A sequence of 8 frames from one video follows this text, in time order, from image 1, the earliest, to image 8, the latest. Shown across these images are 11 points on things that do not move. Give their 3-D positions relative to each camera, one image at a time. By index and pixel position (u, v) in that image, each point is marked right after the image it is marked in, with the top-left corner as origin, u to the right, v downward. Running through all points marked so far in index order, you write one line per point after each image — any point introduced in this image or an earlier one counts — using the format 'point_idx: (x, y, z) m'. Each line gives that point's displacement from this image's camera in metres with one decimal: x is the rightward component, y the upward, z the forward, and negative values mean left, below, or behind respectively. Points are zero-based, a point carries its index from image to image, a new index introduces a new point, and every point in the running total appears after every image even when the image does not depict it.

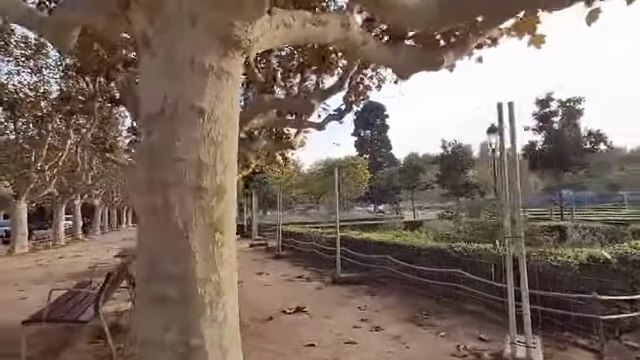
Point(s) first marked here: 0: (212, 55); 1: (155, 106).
0: (-0.9, +1.0, +3.1) m
1: (-1.3, +0.6, +3.0) m
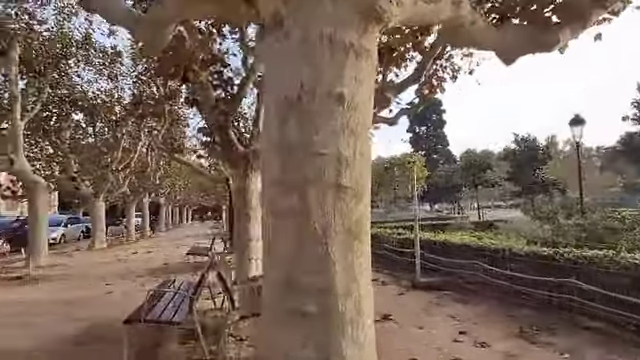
0: (+0.2, +1.1, +2.6) m
1: (-0.2, +0.6, +2.6) m
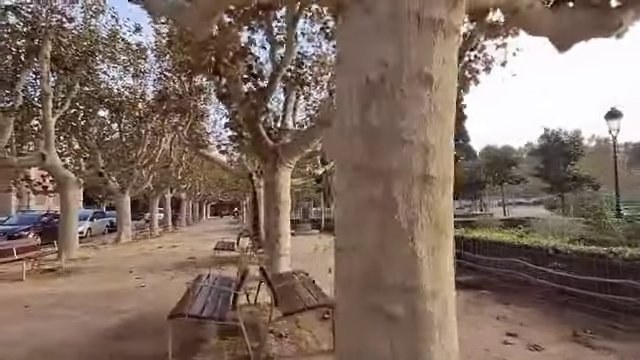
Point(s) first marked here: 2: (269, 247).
0: (+0.8, +1.1, +2.4) m
1: (+0.3, +0.7, +2.4) m
2: (-1.7, -2.1, +11.9) m
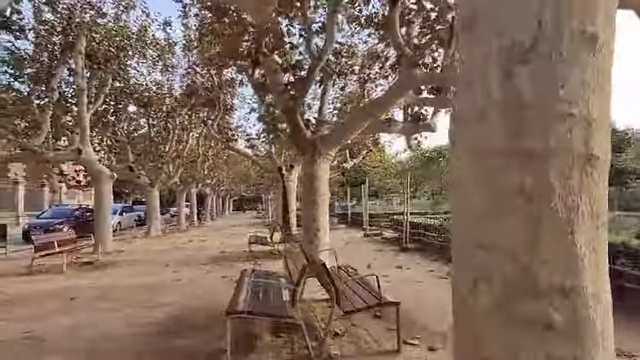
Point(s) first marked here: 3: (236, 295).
0: (+1.5, +1.2, +2.0) m
1: (+1.1, +0.8, +2.0) m
2: (-0.5, -1.9, +11.6) m
3: (-1.5, -2.0, +6.4) m
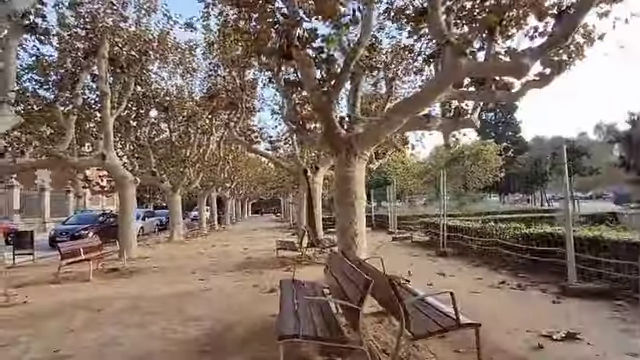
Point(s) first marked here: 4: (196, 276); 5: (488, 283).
0: (+2.2, +1.3, +1.1) m
1: (+1.7, +0.8, +1.2) m
2: (+0.6, -1.9, +10.9) m
3: (-0.6, -2.0, +5.7) m
4: (-4.5, -3.5, +13.2) m
5: (+4.6, -2.8, +10.1) m
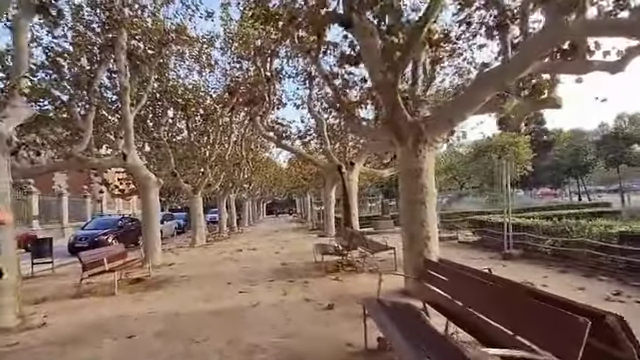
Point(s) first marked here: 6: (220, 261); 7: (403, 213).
0: (+3.4, +1.5, -0.6) m
1: (+3.0, +1.0, -0.6) m
2: (+2.2, -1.7, +9.1) m
3: (+0.8, -1.9, +4.0) m
4: (-2.7, -3.4, +11.6) m
5: (+6.2, -2.6, +8.2) m
6: (-5.1, -4.2, +18.9) m
7: (+2.1, -0.8, +9.4) m
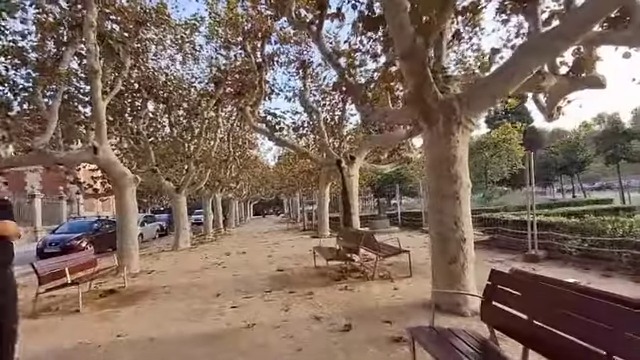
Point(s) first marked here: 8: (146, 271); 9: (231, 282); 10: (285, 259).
0: (+4.0, +1.7, -2.2) m
1: (+3.6, +1.2, -2.1) m
2: (+2.5, -1.5, +7.5) m
3: (+1.3, -1.7, +2.4) m
4: (-2.6, -3.2, +9.8) m
5: (+6.5, -2.3, +6.8) m
6: (-5.2, -4.0, +17.0) m
7: (+2.3, -0.6, +7.8) m
8: (-8.5, -4.4, +18.0) m
9: (-3.1, -3.4, +12.4) m
10: (-1.7, -3.6, +16.6) m
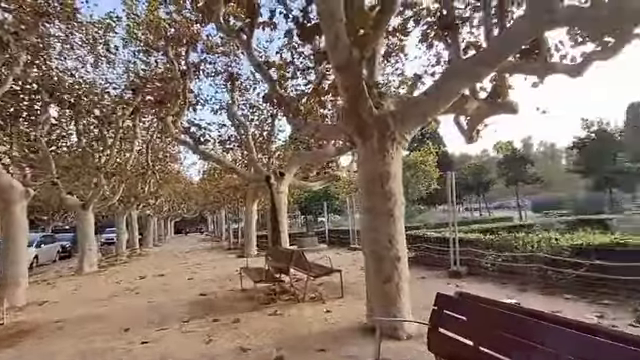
0: (+4.5, +1.8, -1.8) m
1: (+4.1, +1.3, -1.9) m
2: (+1.1, -1.9, +7.3) m
3: (+0.9, -1.8, +2.0) m
4: (-4.3, -3.6, +8.4) m
5: (+5.2, -2.7, +7.3) m
6: (-8.3, -4.6, +14.9) m
7: (+0.9, -1.0, +7.5) m
8: (-11.8, -5.0, +15.2) m
9: (-5.3, -3.9, +10.8) m
10: (-4.7, -4.3, +15.3) m
